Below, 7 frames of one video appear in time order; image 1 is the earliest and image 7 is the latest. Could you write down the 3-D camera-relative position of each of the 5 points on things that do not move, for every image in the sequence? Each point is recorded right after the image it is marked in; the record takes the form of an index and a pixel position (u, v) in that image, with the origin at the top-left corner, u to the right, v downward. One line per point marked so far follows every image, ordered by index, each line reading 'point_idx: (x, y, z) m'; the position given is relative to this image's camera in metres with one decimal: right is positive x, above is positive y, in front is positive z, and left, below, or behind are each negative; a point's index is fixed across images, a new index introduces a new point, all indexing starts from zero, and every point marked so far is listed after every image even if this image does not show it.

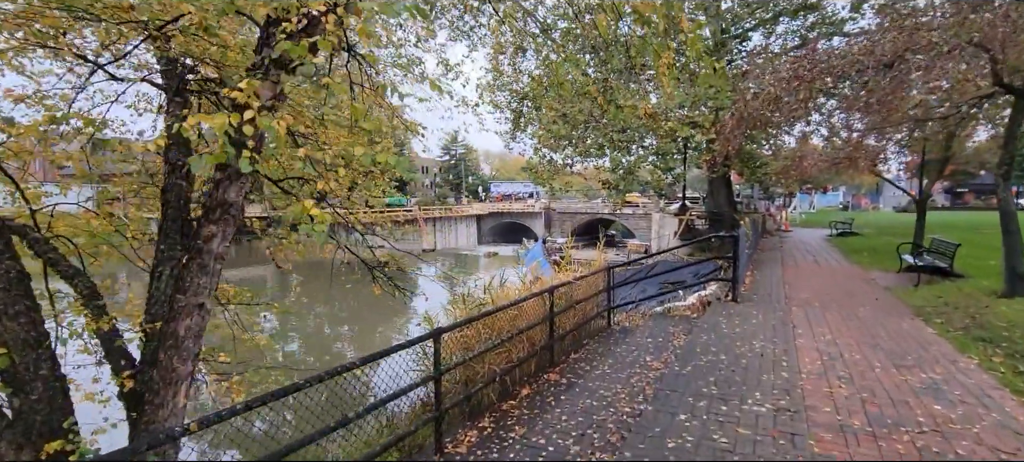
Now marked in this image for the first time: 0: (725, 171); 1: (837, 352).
0: (+5.8, +1.7, +14.6) m
1: (+2.2, -0.8, +3.6) m
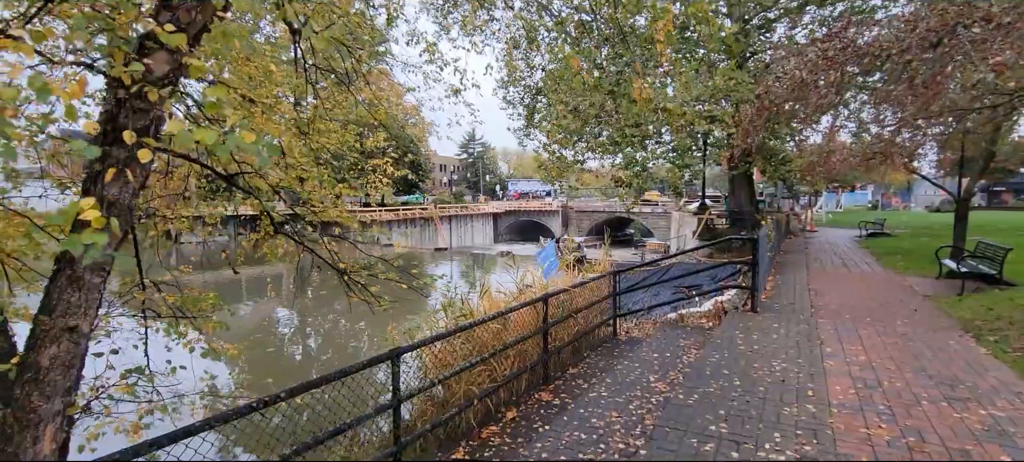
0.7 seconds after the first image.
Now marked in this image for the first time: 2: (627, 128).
0: (+6.1, +1.7, +13.9) m
1: (+2.1, -0.9, +3.1) m
2: (+2.2, +1.9, +9.9) m
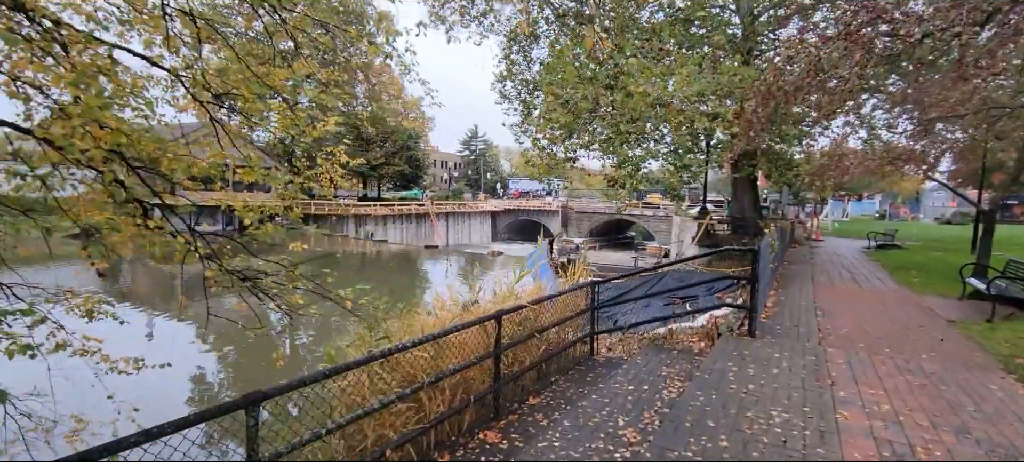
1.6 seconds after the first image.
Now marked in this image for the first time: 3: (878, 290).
0: (+5.9, +1.5, +13.2) m
1: (+1.7, -0.9, +2.4) m
2: (+1.9, +1.9, +9.2) m
3: (+4.8, -0.8, +7.0) m
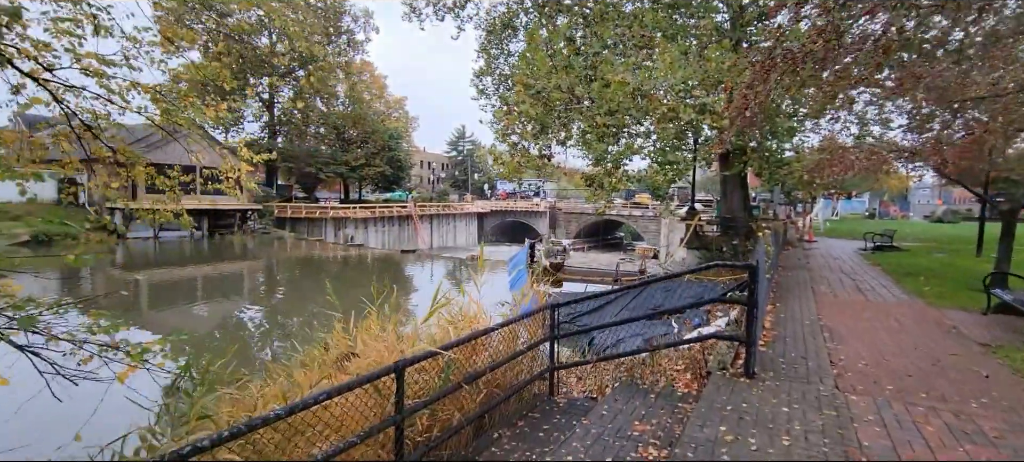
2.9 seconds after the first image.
0: (+5.3, +1.4, +12.3) m
1: (+1.3, -1.0, +1.4) m
2: (+1.4, +1.8, +8.3) m
3: (+4.4, -0.8, +6.2) m
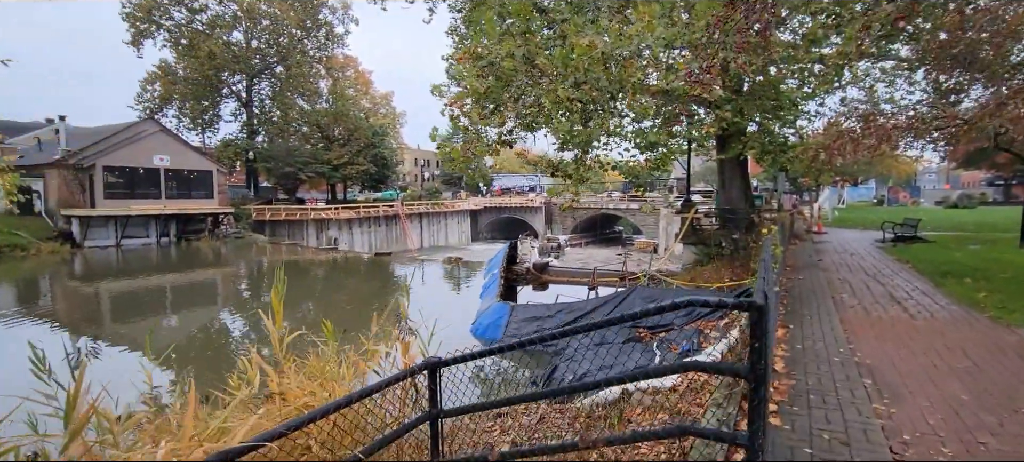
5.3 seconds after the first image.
0: (+4.6, +1.6, +10.8) m
1: (+0.7, -1.0, -0.1) m
2: (+0.7, +1.8, +6.7) m
3: (+3.7, -0.8, +4.7) m
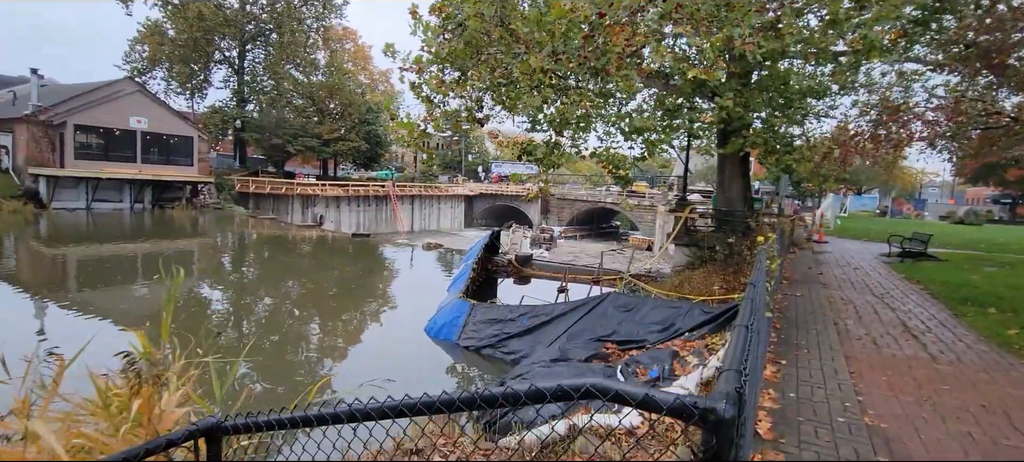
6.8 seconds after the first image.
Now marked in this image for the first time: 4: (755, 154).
0: (+4.2, +1.5, +9.9) m
1: (+0.2, -1.1, -0.9) m
2: (+0.3, +1.9, +5.8) m
3: (+3.2, -0.9, +3.8) m
4: (+5.3, +1.5, +11.6) m
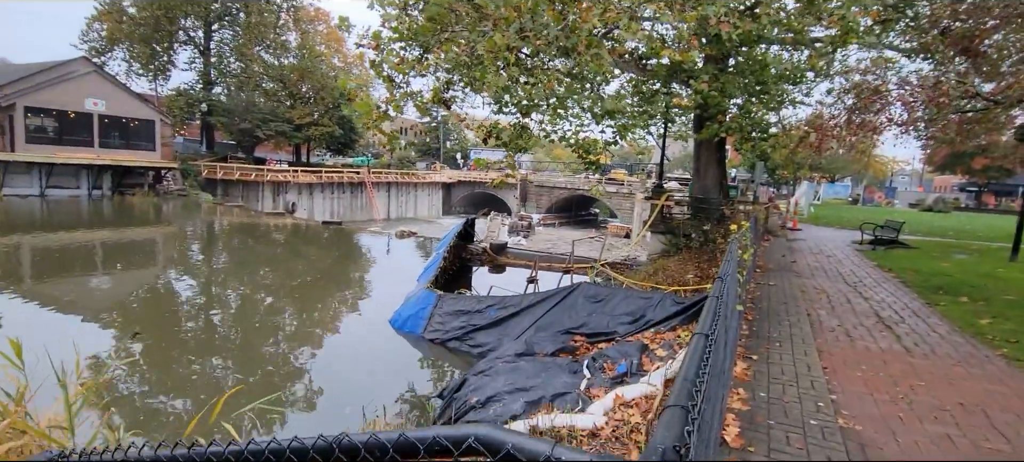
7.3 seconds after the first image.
0: (+3.7, +1.7, +9.7) m
1: (+0.1, -1.2, -1.2) m
2: (0.0, +2.0, +5.5) m
3: (+2.9, -0.8, +3.7) m
4: (+4.7, +1.8, +11.5) m
